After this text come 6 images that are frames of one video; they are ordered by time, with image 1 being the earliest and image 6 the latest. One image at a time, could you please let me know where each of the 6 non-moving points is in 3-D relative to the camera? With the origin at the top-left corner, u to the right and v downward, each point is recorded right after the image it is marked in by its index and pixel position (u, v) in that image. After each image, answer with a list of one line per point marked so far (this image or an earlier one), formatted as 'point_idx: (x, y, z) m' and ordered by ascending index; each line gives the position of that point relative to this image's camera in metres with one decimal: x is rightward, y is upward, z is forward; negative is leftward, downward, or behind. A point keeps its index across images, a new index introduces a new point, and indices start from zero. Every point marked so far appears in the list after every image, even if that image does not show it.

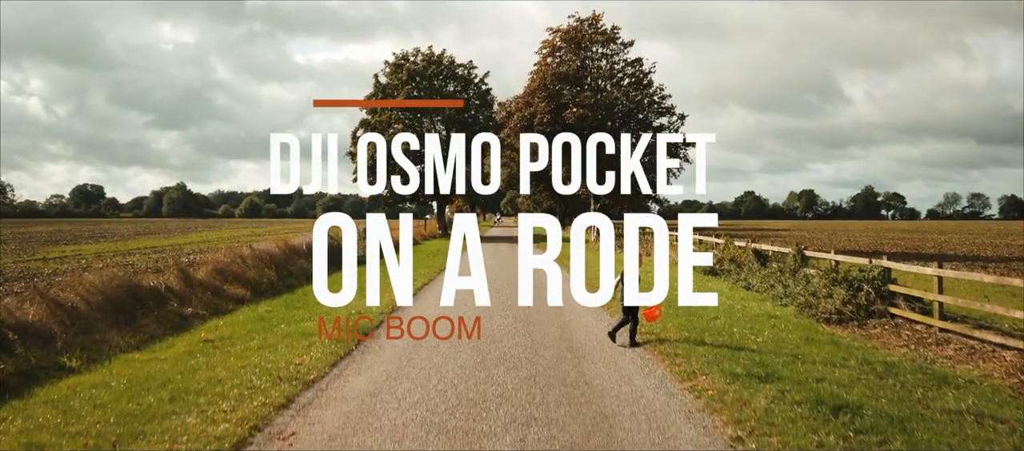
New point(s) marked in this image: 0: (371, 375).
0: (-1.8, -1.9, +8.4) m
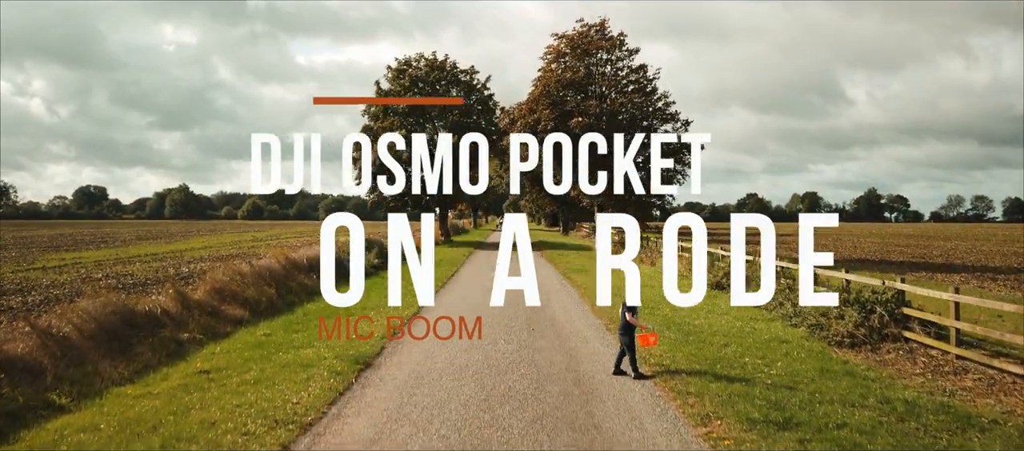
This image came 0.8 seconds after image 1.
0: (-1.7, -2.3, +8.0) m
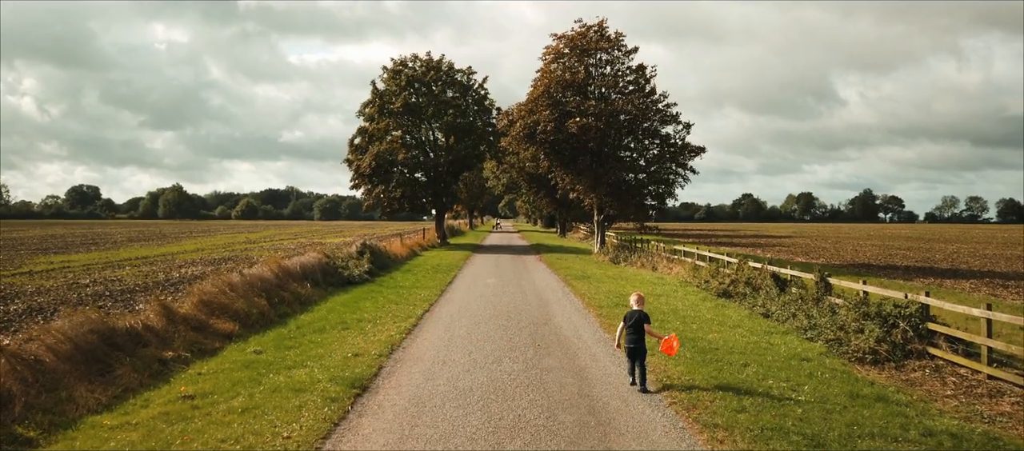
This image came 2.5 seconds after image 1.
0: (-1.6, -2.5, +7.3) m
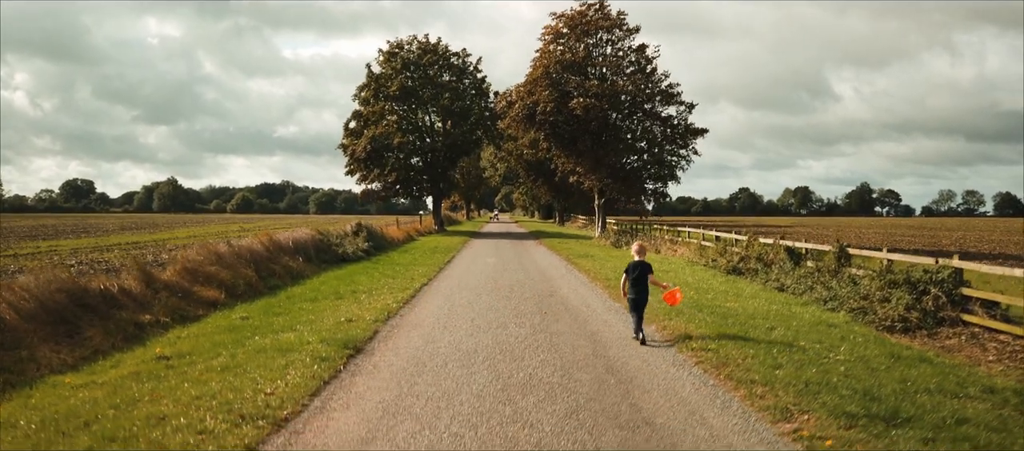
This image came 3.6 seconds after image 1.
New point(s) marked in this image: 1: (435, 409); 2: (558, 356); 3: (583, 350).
0: (-1.4, -1.8, +6.5) m
1: (-0.7, -1.8, +6.4) m
2: (+0.6, -1.7, +8.6) m
3: (+1.0, -1.7, +9.0) m
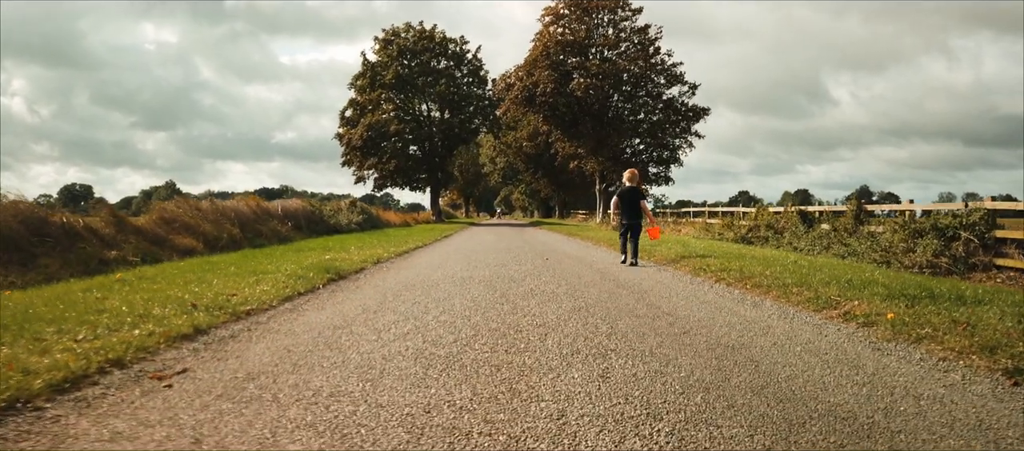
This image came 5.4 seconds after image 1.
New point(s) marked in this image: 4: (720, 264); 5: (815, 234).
0: (-1.5, -0.7, +5.6) m
1: (-0.7, -0.7, +5.6) m
2: (+0.6, -0.6, +7.8) m
3: (+1.0, -0.6, +8.1) m
4: (+2.6, -0.5, +8.5) m
5: (+7.4, -0.2, +16.3) m
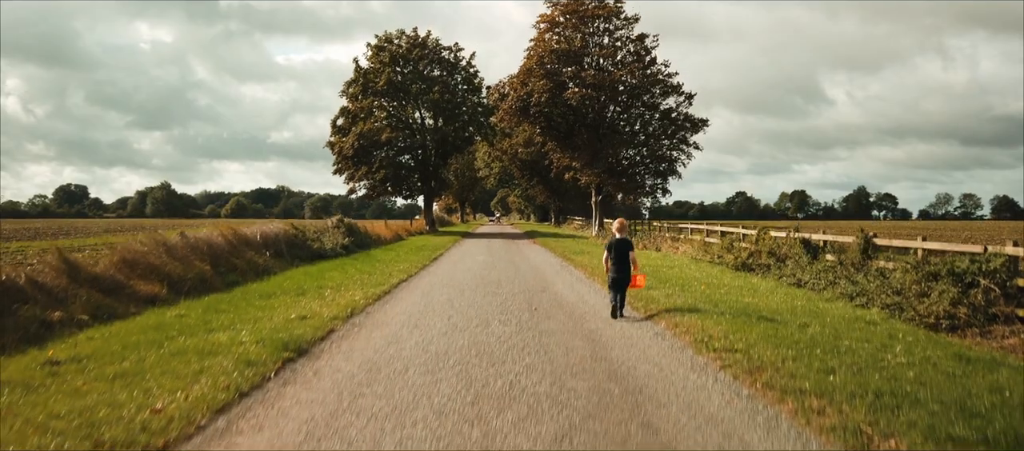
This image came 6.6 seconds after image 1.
0: (-1.7, -1.5, +4.8) m
1: (-0.9, -1.4, +4.7) m
2: (+0.4, -1.4, +6.9) m
3: (+0.7, -1.4, +7.3) m
4: (+2.4, -1.3, +7.7) m
5: (+7.1, -1.0, +15.5) m
